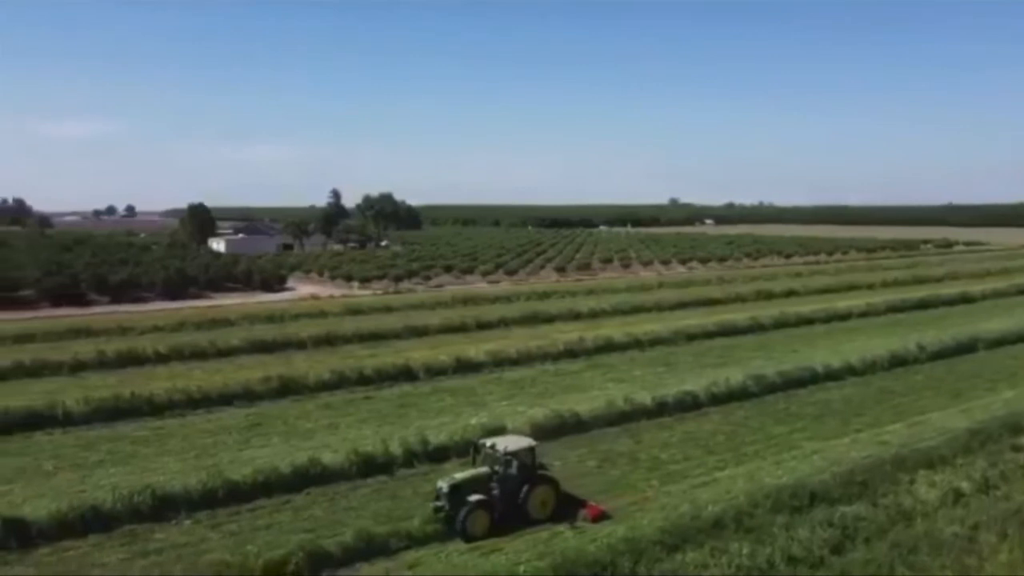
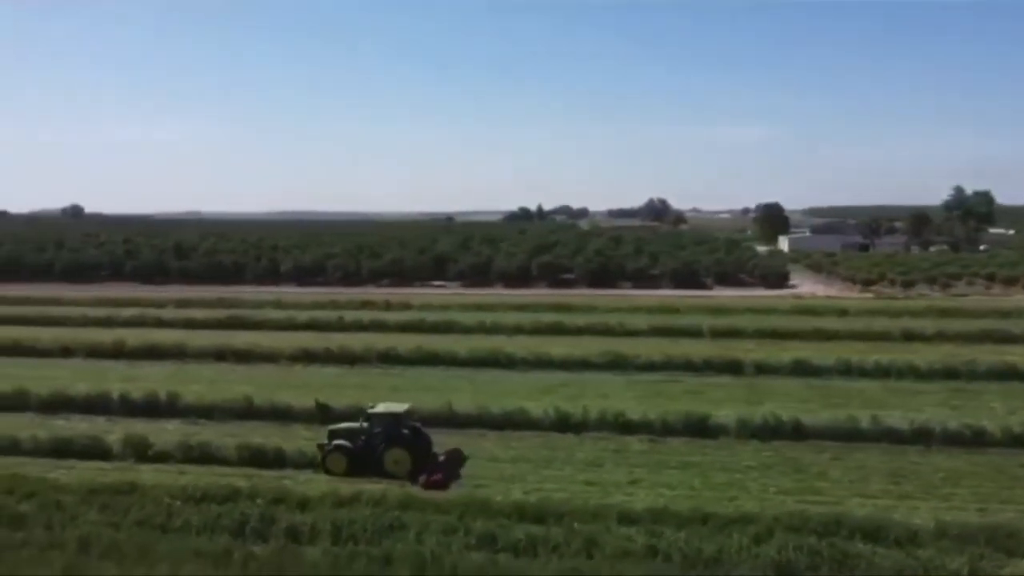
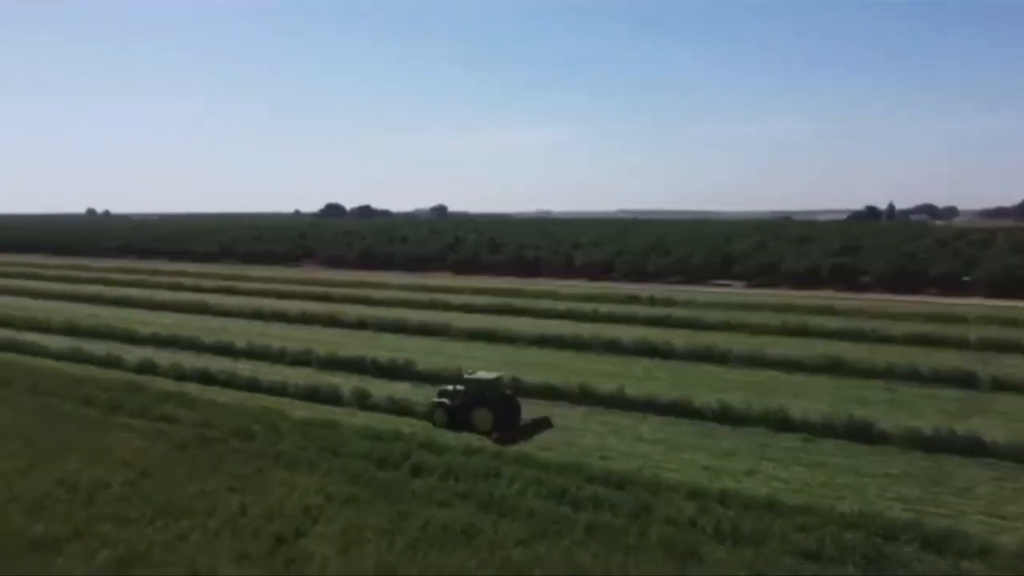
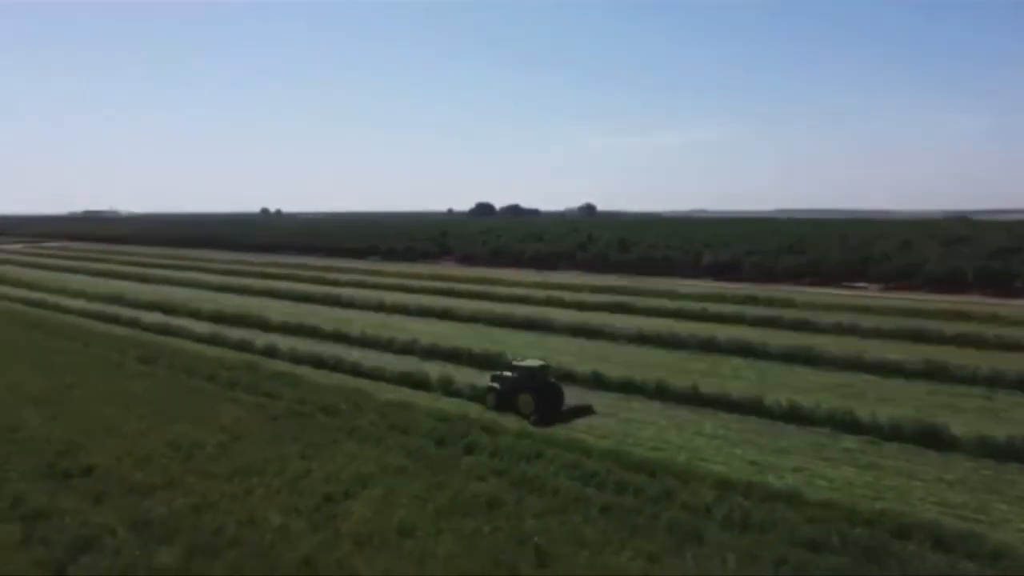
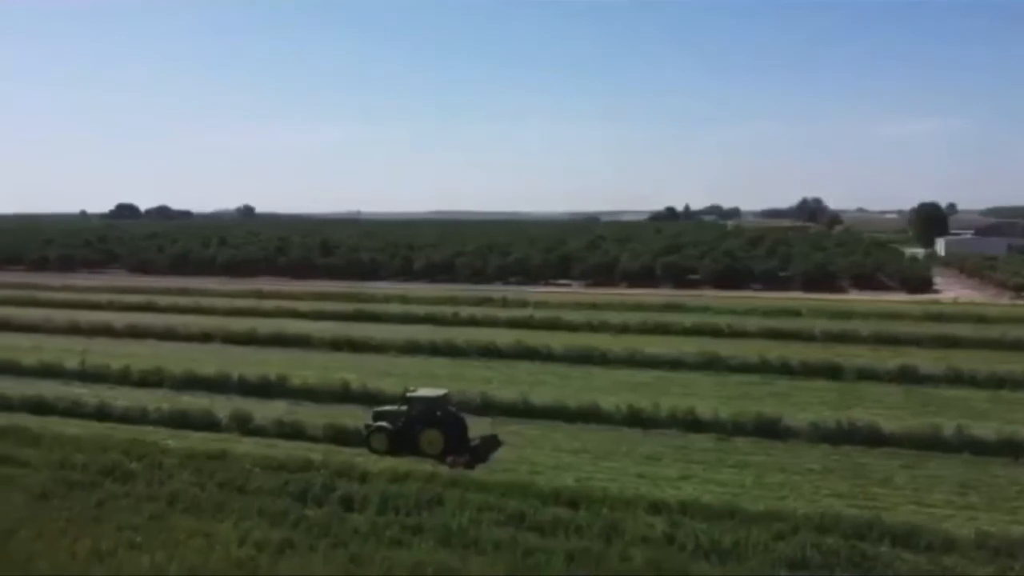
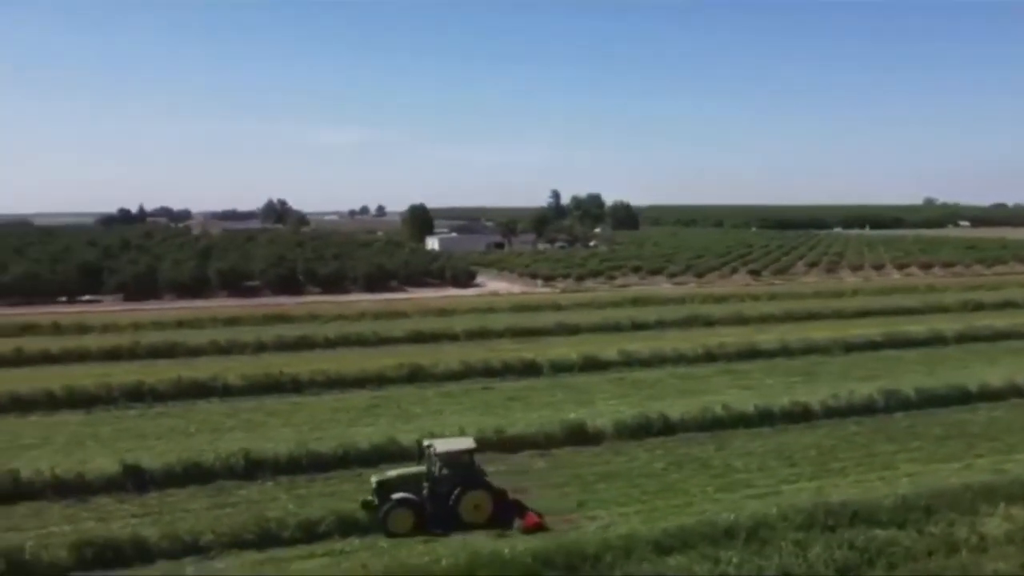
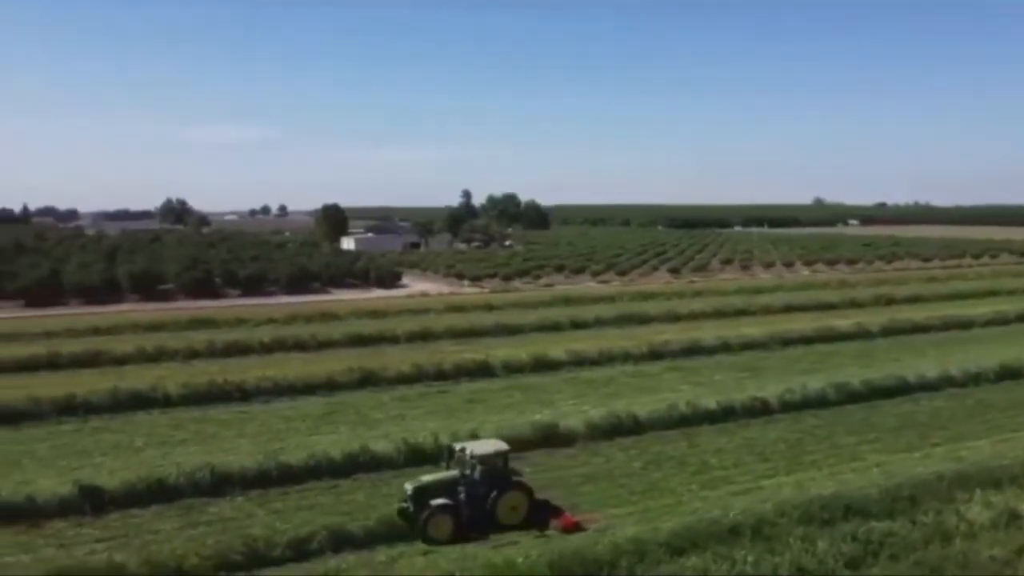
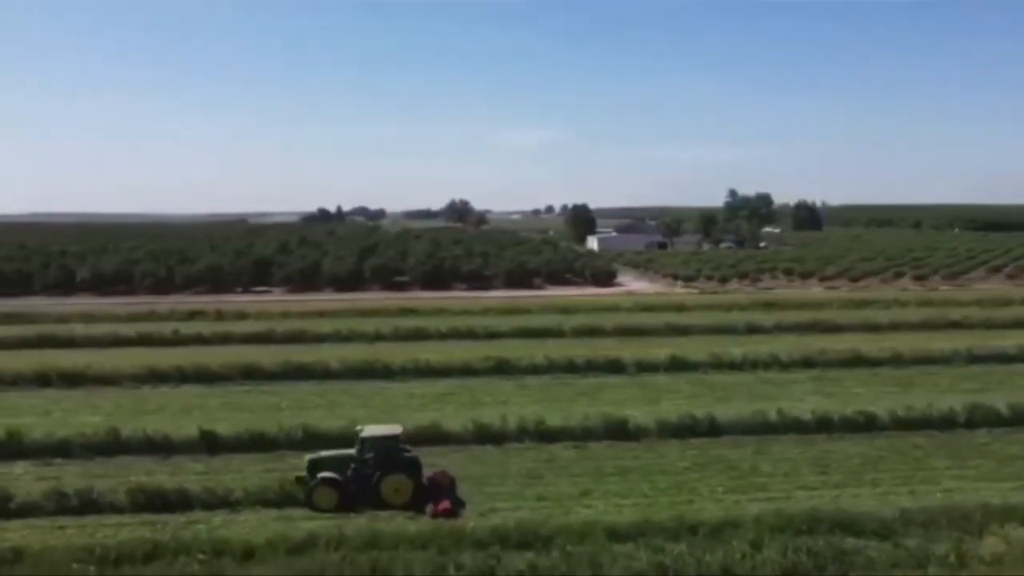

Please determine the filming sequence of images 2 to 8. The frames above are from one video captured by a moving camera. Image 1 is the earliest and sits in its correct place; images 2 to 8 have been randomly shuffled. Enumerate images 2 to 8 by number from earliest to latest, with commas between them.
7, 6, 8, 2, 5, 3, 4
